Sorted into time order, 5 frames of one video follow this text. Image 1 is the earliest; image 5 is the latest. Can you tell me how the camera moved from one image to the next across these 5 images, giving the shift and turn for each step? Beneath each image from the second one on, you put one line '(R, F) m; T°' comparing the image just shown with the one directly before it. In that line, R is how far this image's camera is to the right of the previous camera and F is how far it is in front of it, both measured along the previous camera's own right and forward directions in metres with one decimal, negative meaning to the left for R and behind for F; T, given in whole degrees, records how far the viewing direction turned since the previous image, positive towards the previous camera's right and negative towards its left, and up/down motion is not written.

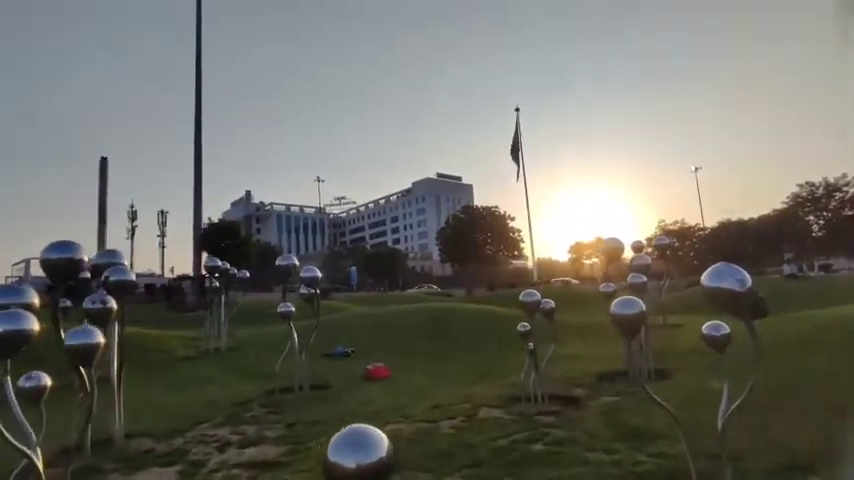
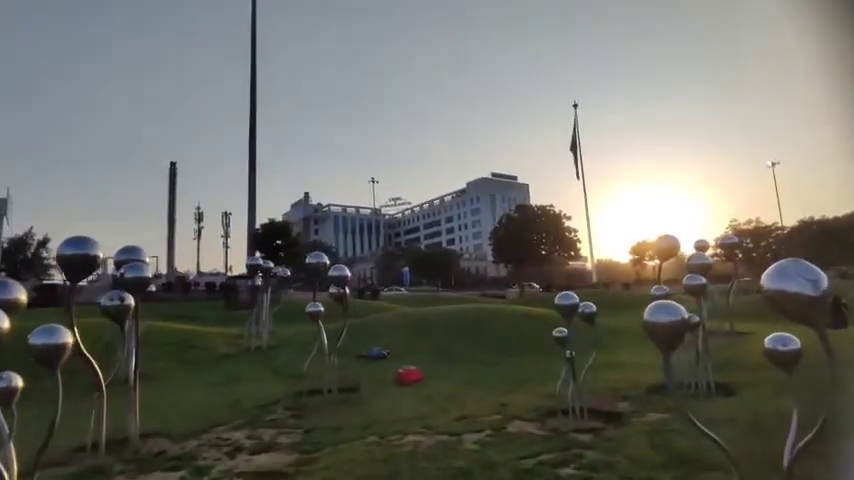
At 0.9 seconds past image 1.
(+0.4, +0.8) m; -4°
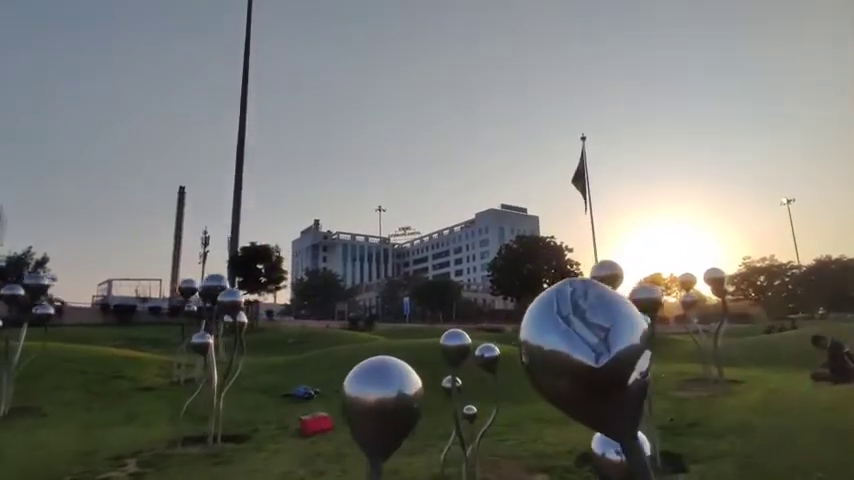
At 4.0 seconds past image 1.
(+1.6, +2.1) m; -1°
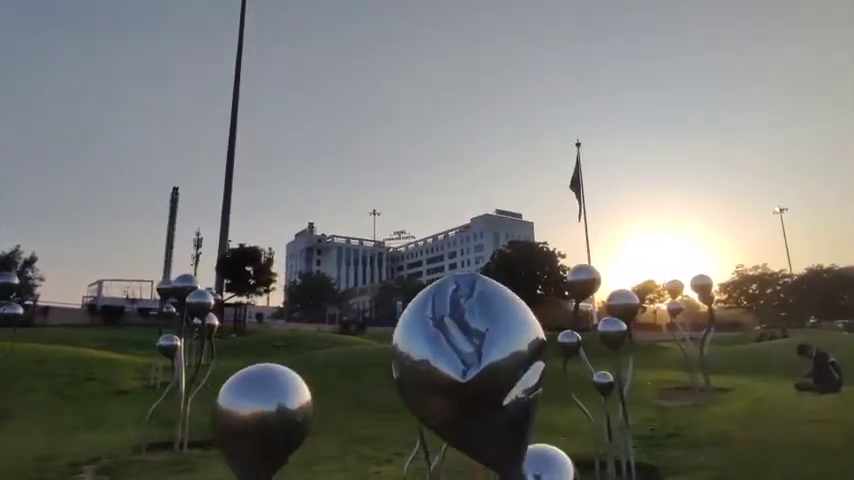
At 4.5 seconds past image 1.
(+0.3, +0.3) m; 0°
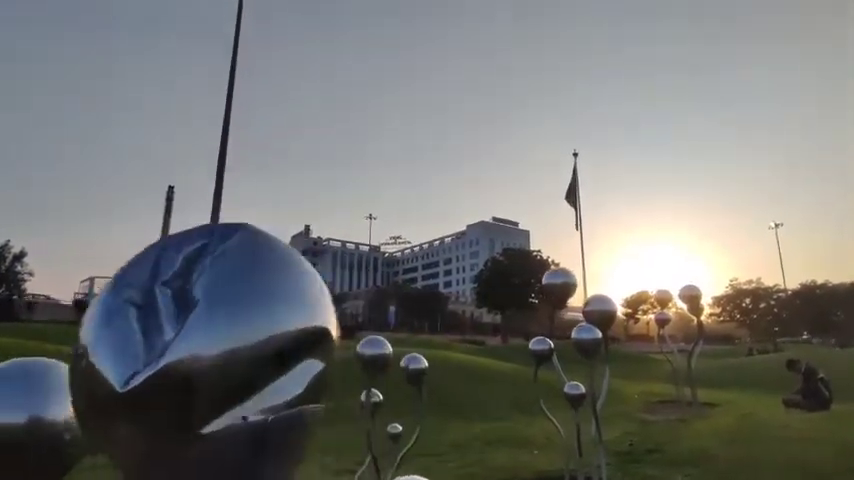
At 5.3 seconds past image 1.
(+0.3, +0.5) m; 0°
